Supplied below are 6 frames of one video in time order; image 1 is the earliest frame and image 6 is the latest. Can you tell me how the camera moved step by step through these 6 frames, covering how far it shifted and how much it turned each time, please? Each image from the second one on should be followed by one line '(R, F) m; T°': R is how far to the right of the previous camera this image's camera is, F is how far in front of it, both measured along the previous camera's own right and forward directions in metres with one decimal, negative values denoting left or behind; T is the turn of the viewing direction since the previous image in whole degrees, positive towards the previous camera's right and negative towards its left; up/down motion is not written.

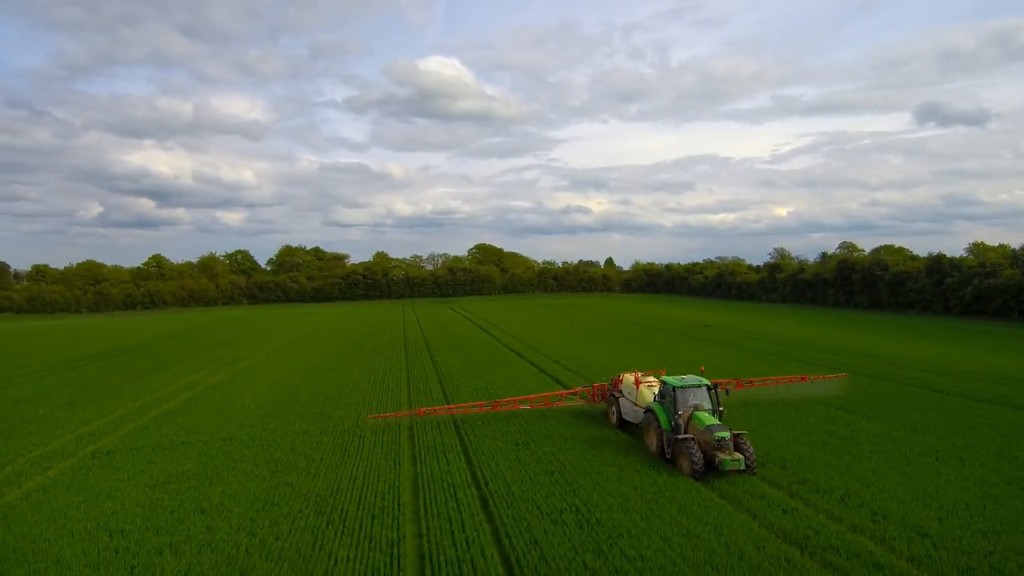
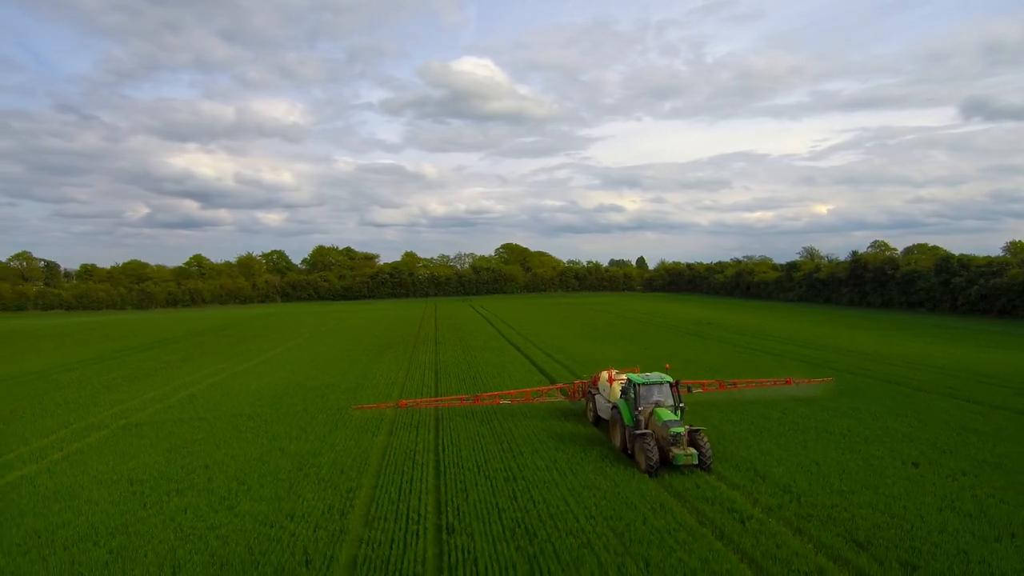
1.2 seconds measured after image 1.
(+1.5, -1.8) m; -3°
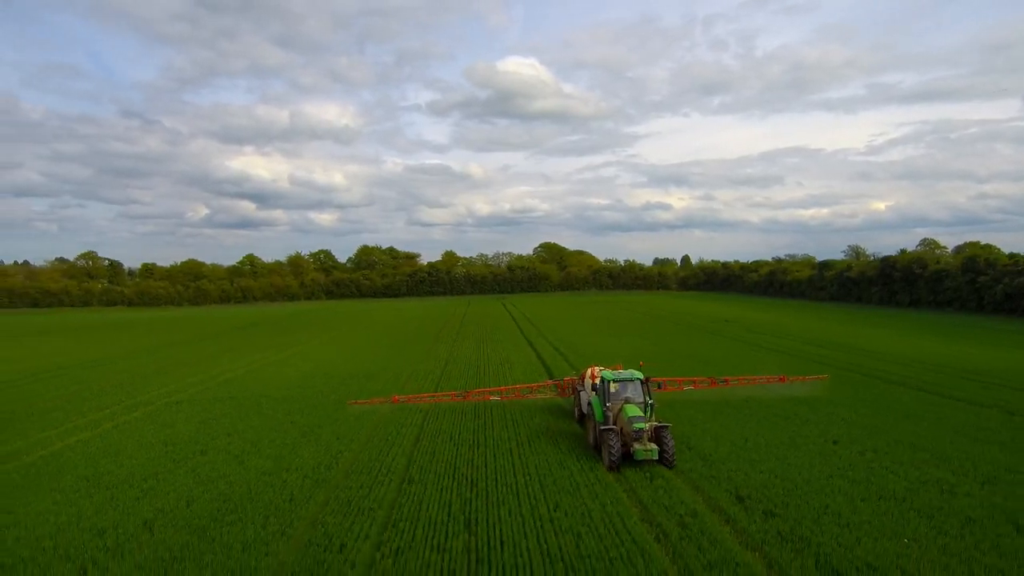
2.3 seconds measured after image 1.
(+1.5, -1.8) m; -4°
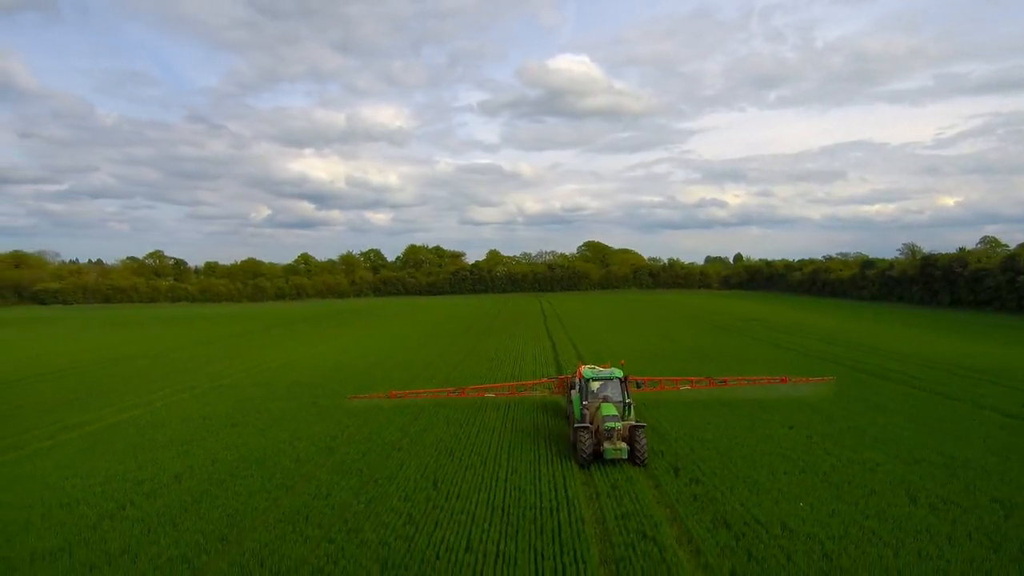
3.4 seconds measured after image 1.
(+1.4, -1.5) m; -4°
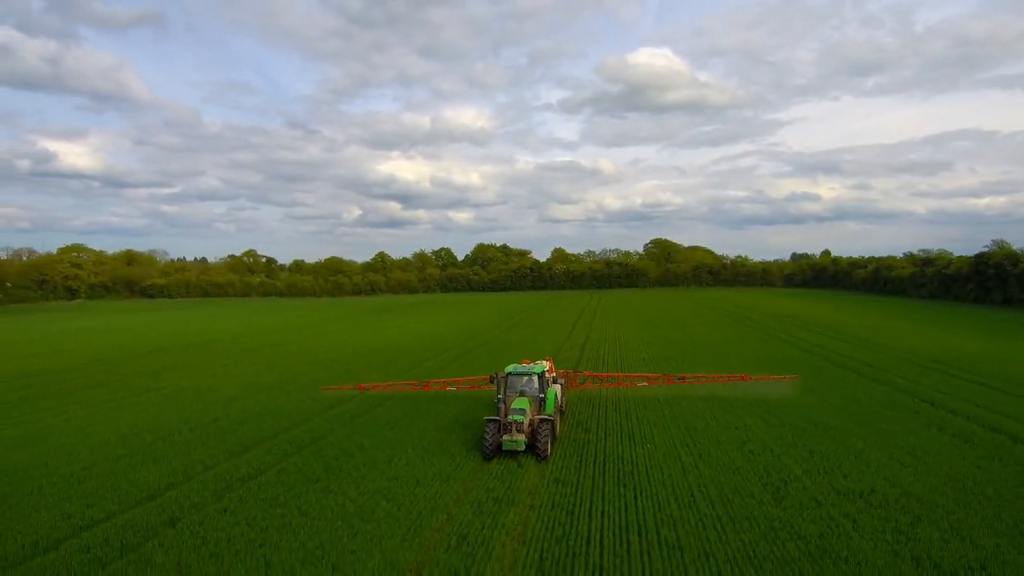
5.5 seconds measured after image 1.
(+2.9, -3.0) m; -7°
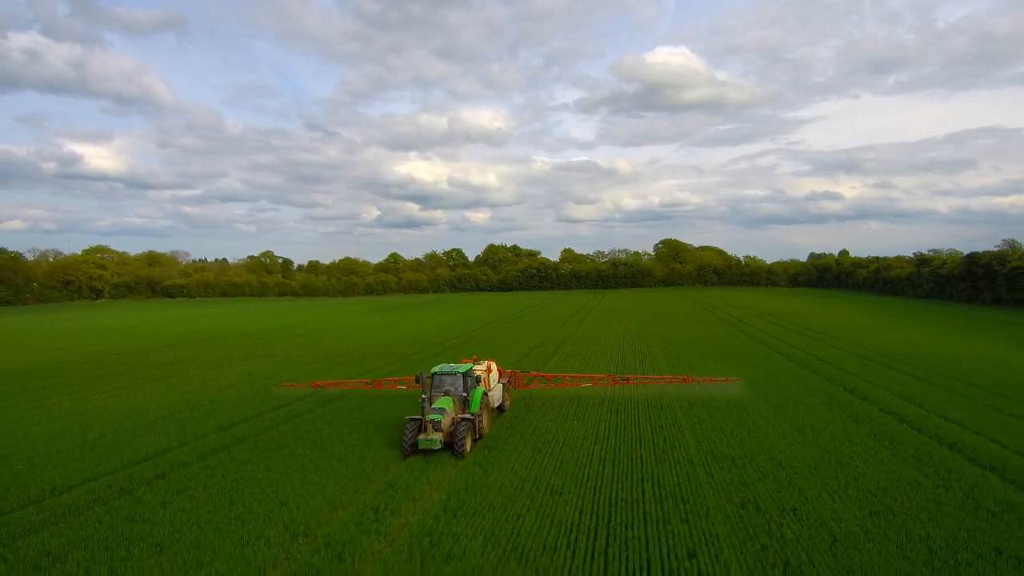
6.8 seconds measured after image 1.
(+1.5, -1.9) m; -2°
